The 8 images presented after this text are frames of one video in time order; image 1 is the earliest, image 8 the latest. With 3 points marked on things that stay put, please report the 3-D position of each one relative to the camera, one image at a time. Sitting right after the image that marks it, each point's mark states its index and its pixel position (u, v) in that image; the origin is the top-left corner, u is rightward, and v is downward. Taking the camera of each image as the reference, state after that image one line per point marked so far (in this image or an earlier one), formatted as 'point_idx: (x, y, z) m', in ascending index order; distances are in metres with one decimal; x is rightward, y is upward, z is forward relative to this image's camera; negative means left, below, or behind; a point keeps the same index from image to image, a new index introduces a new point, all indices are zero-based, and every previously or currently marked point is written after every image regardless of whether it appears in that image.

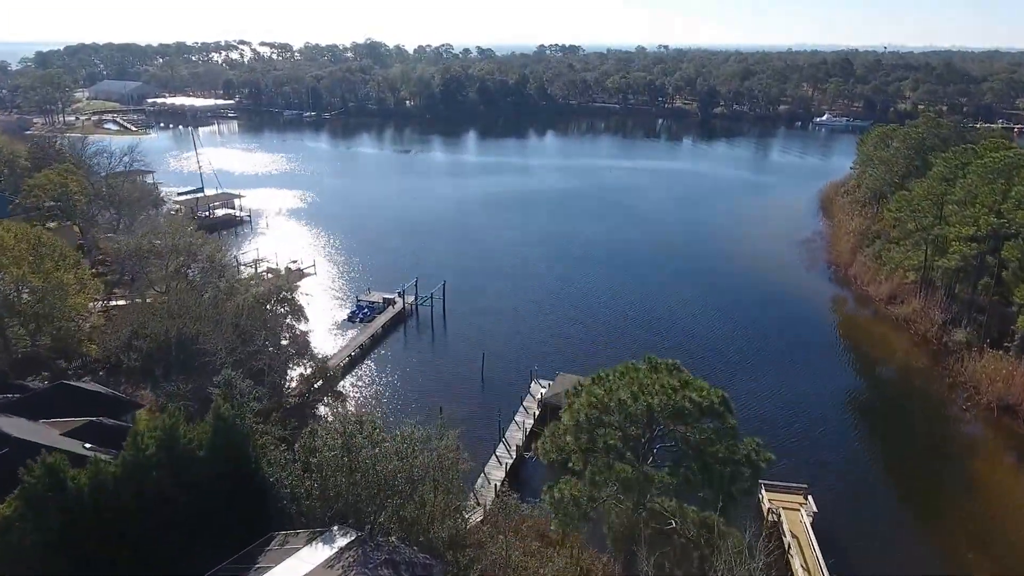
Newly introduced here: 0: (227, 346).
0: (-5.9, -1.2, +15.2) m
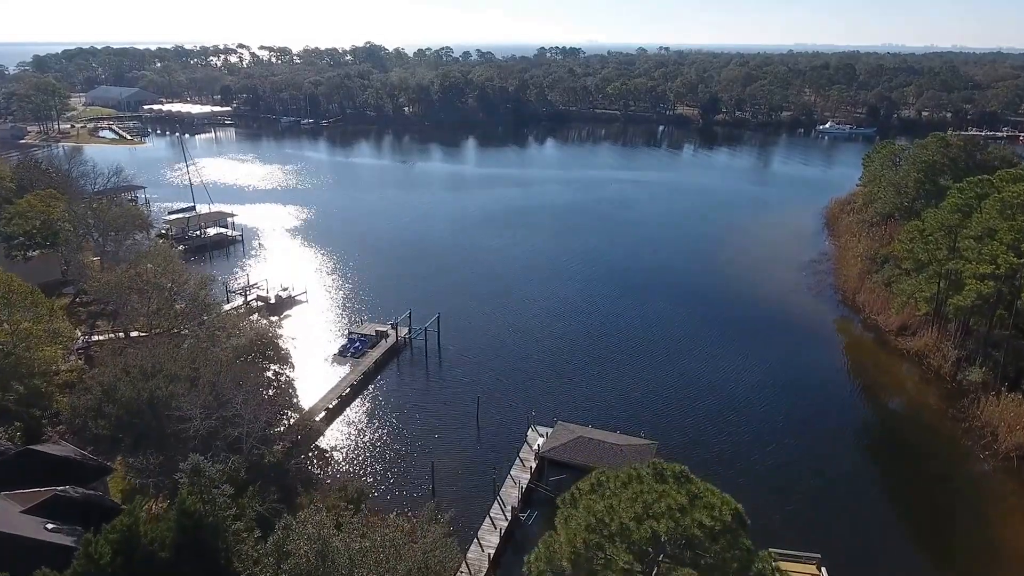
0: (-6.0, -2.4, +14.3) m
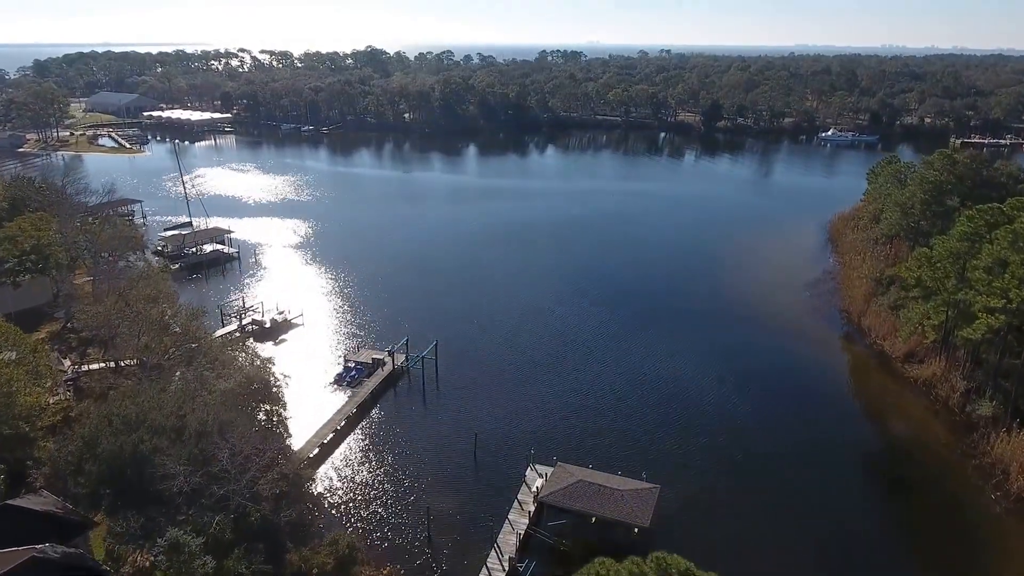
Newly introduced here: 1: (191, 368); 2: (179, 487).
0: (-6.1, -3.3, +13.8) m
1: (-8.3, -2.1, +18.9) m
2: (-6.1, -3.6, +13.5) m
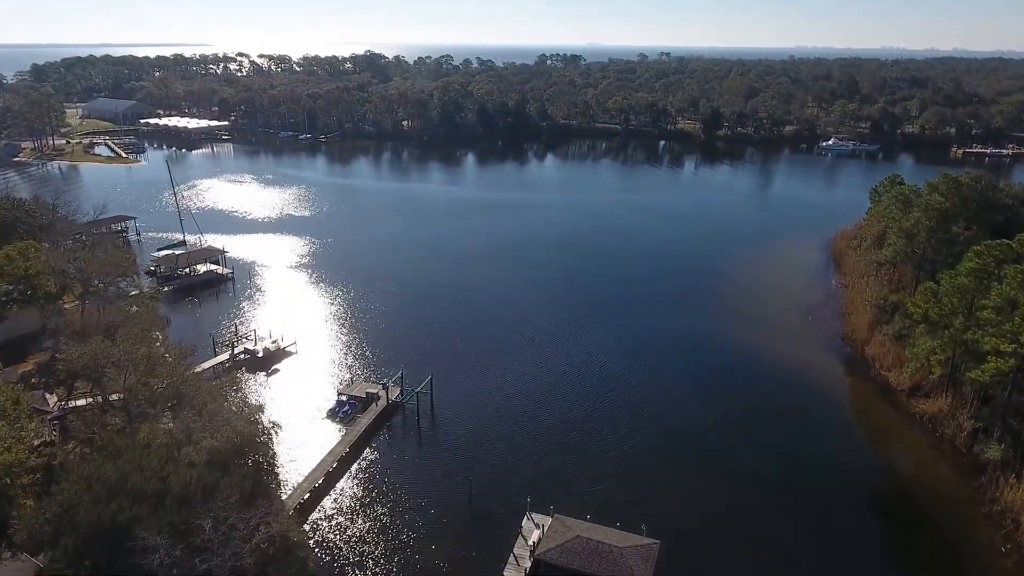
0: (-6.2, -4.4, +13.2) m
1: (-8.4, -3.2, +18.3) m
2: (-6.2, -4.8, +13.0) m
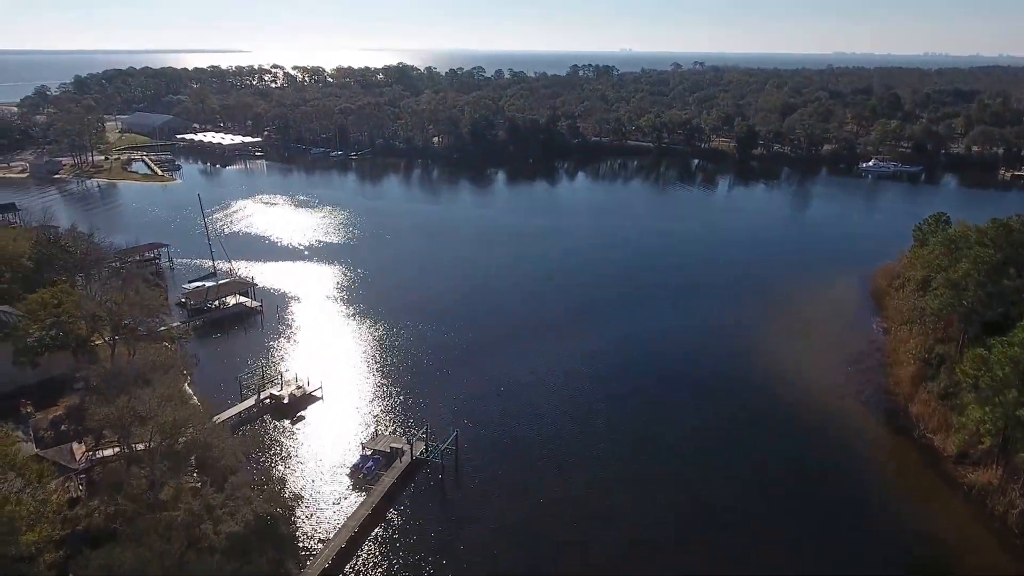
0: (-5.8, -6.2, +12.9) m
1: (-7.7, -4.9, +18.1) m
2: (-5.8, -6.5, +12.6) m
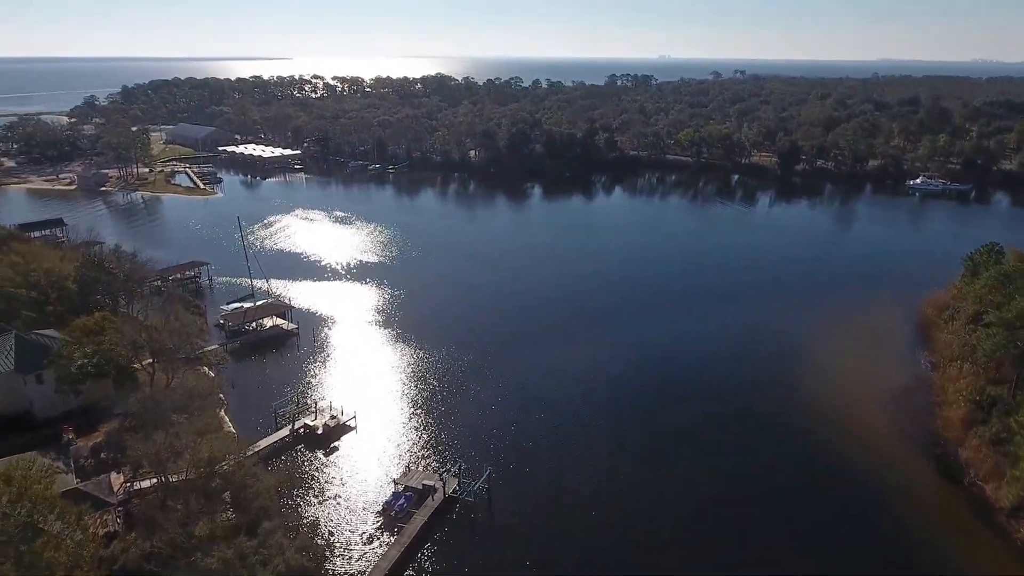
0: (-5.2, -7.3, +12.8) m
1: (-6.9, -6.1, +18.1) m
2: (-5.3, -7.6, +12.5) m
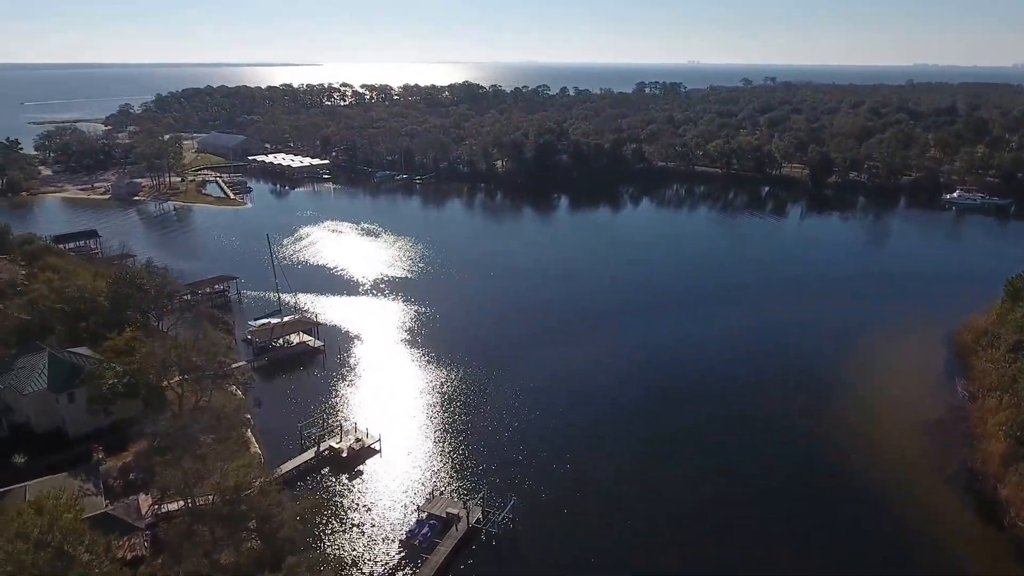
0: (-4.8, -8.1, +12.7) m
1: (-6.3, -6.9, +18.1) m
2: (-4.9, -8.4, +12.5) m
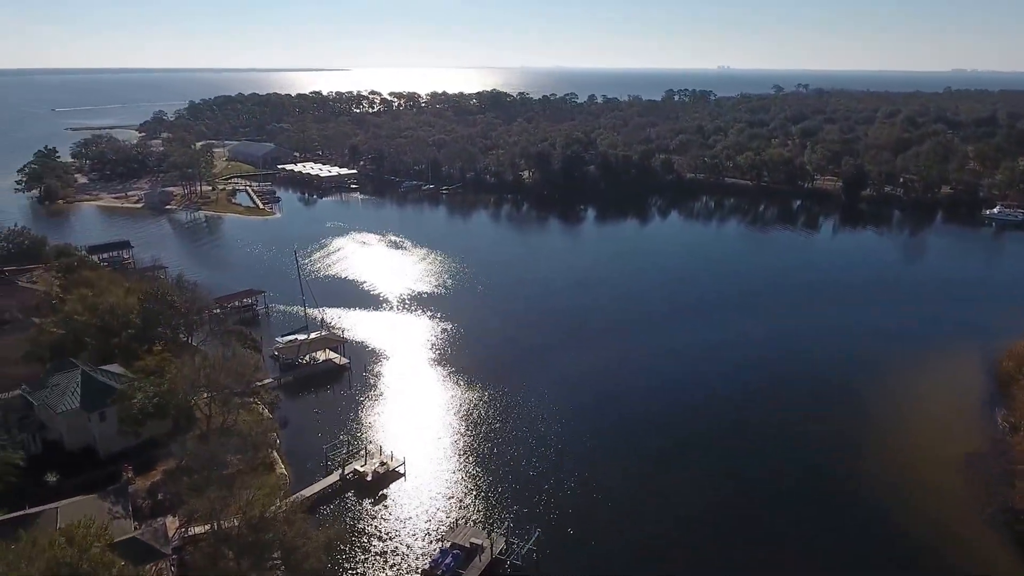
0: (-4.4, -8.9, +12.6) m
1: (-5.7, -7.8, +18.0) m
2: (-4.5, -9.3, +12.3) m
